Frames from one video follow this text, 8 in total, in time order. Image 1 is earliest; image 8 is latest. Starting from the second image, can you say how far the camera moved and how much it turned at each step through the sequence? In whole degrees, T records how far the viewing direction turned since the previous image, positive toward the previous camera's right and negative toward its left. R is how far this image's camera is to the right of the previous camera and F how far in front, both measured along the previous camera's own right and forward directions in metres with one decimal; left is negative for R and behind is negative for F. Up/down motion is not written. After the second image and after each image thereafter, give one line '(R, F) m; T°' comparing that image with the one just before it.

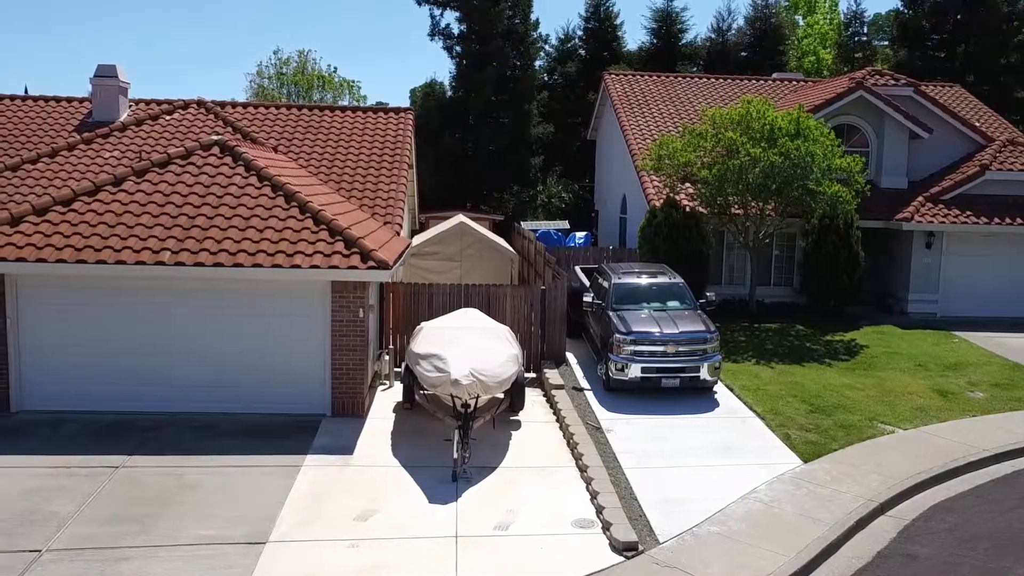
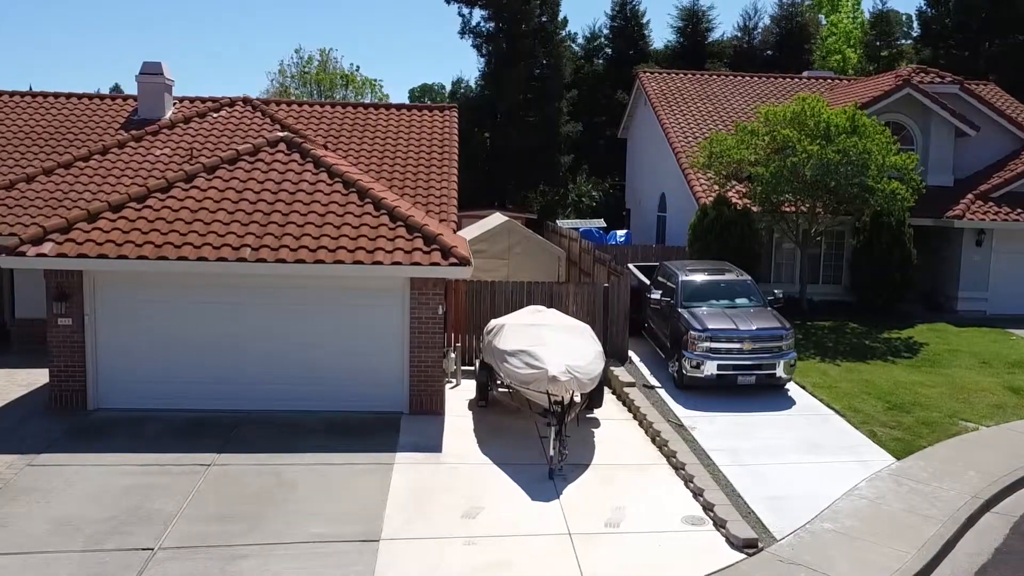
(-1.0, +0.1) m; 0°
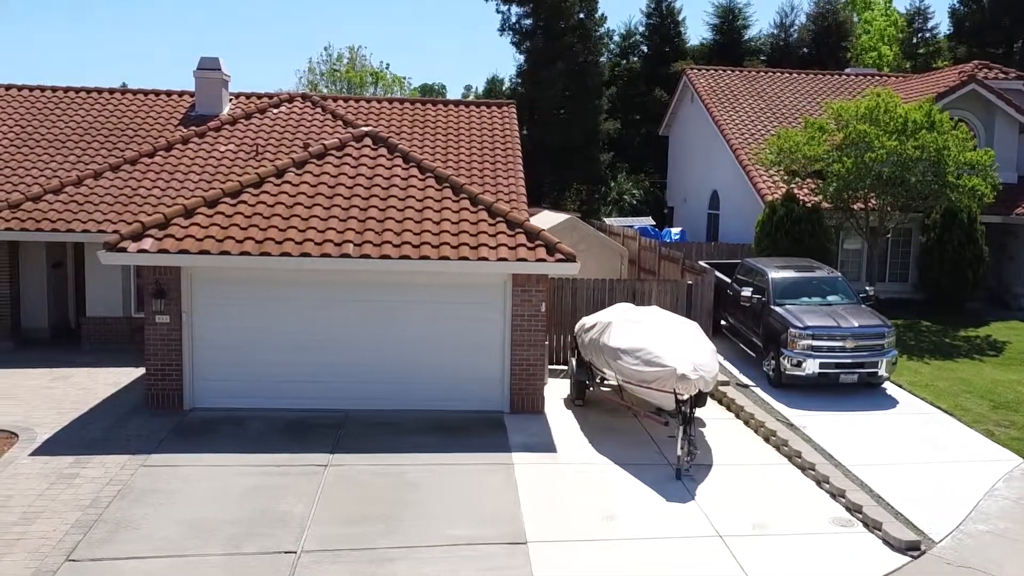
(-1.3, +0.2) m; 0°
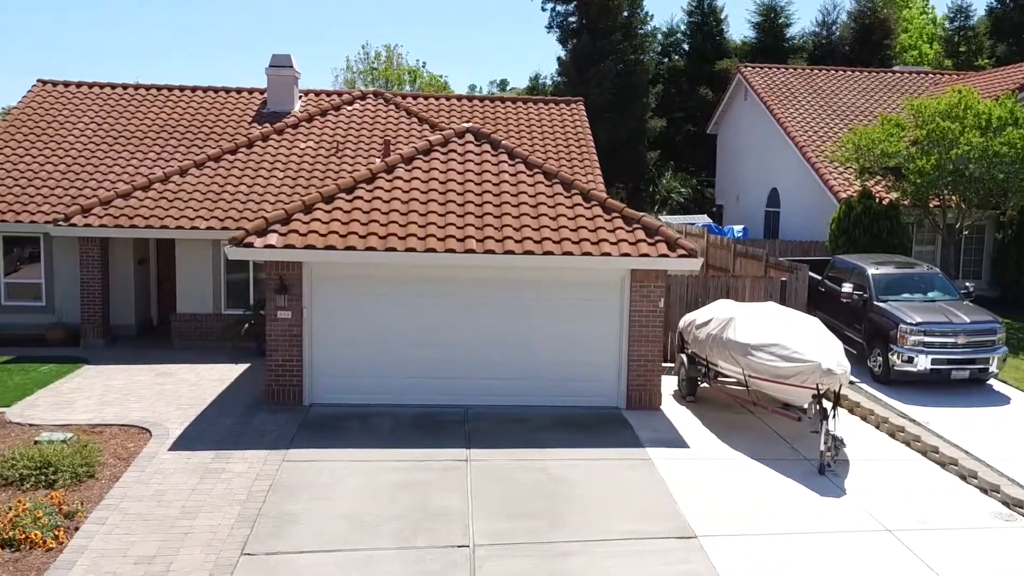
(-1.4, 0.0) m; 0°
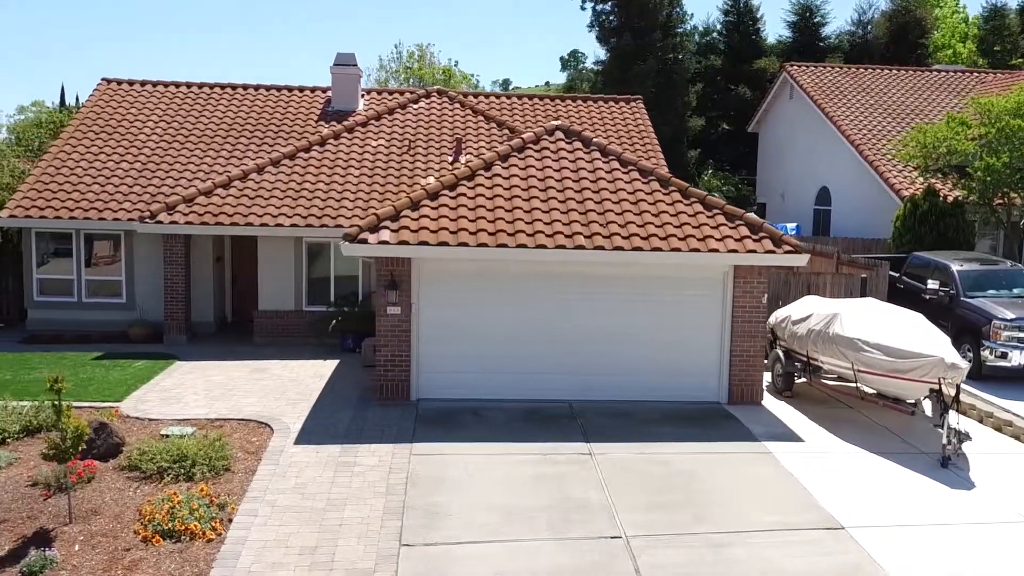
(-1.3, -0.1) m; 0°
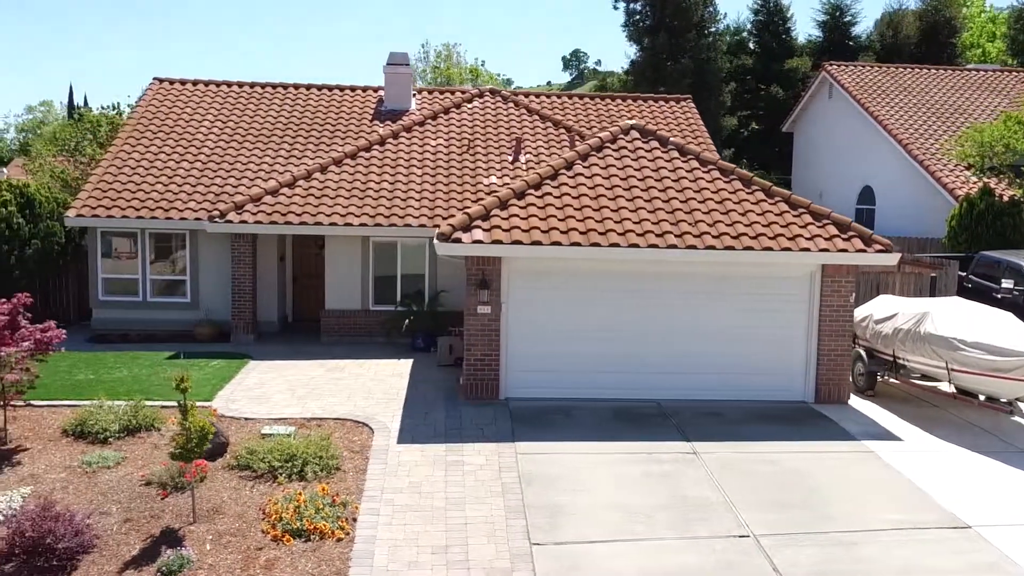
(-1.1, 0.0) m; 0°
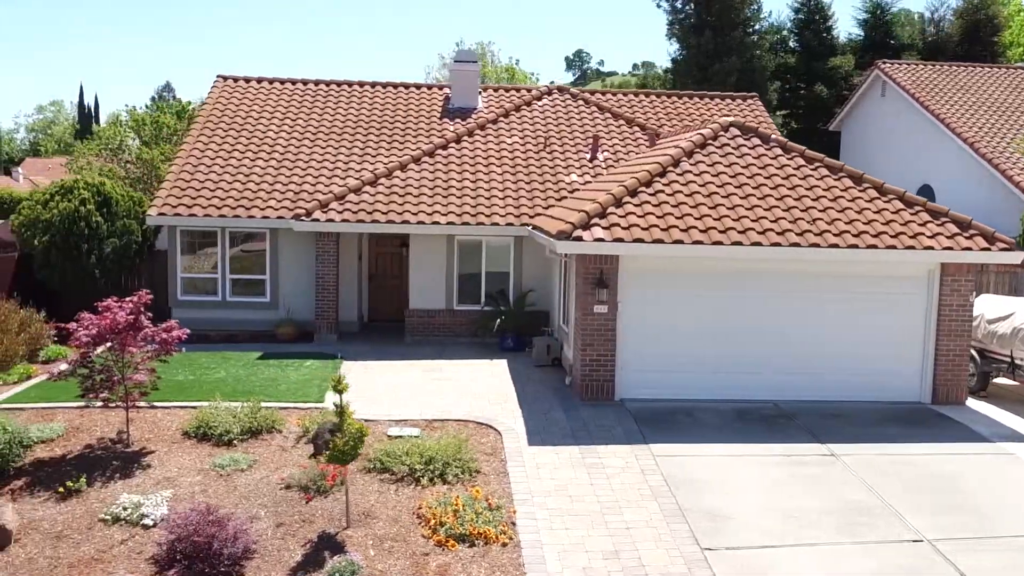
(-1.4, +0.2) m; 0°
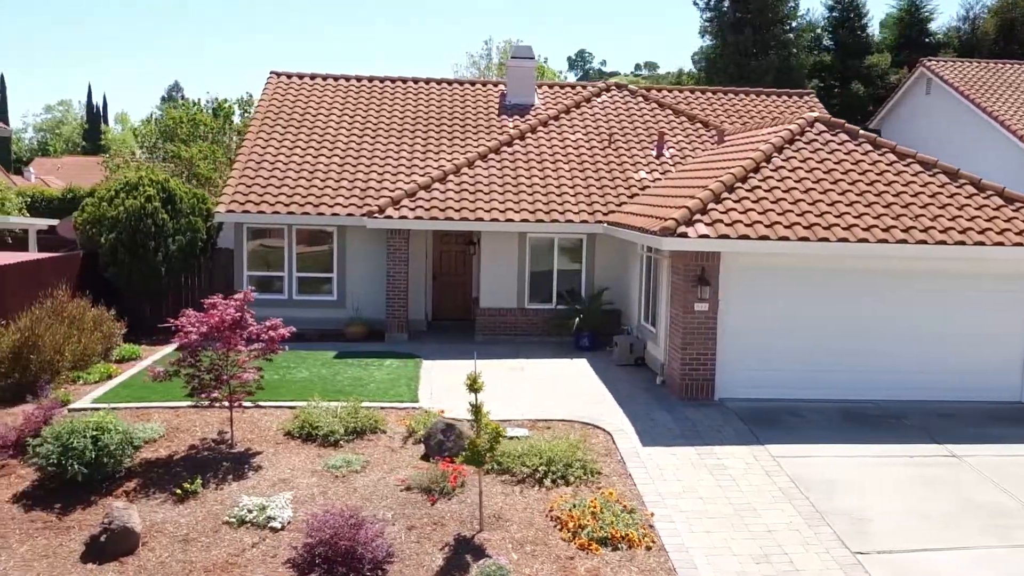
(-1.1, +0.2) m; 0°
